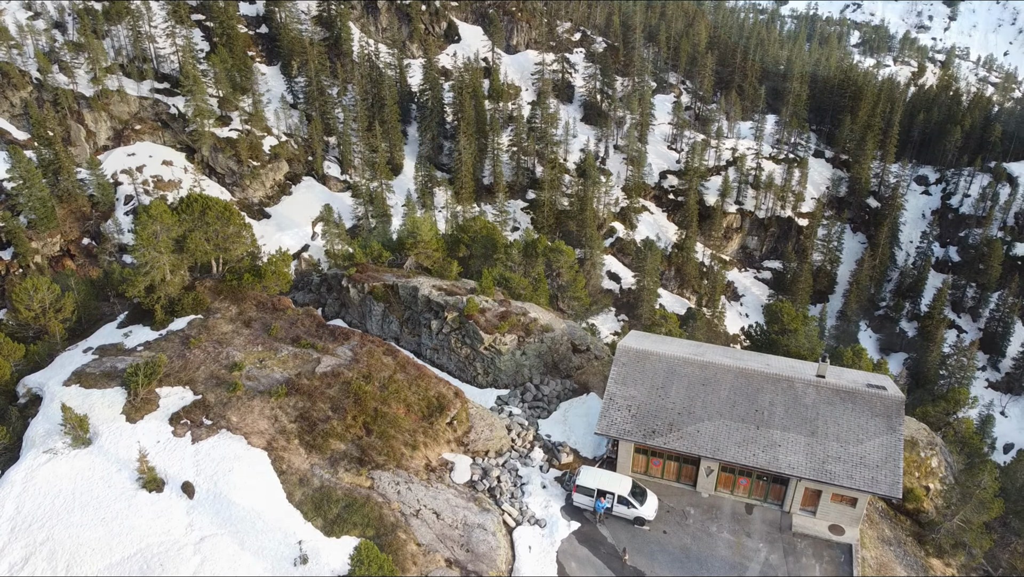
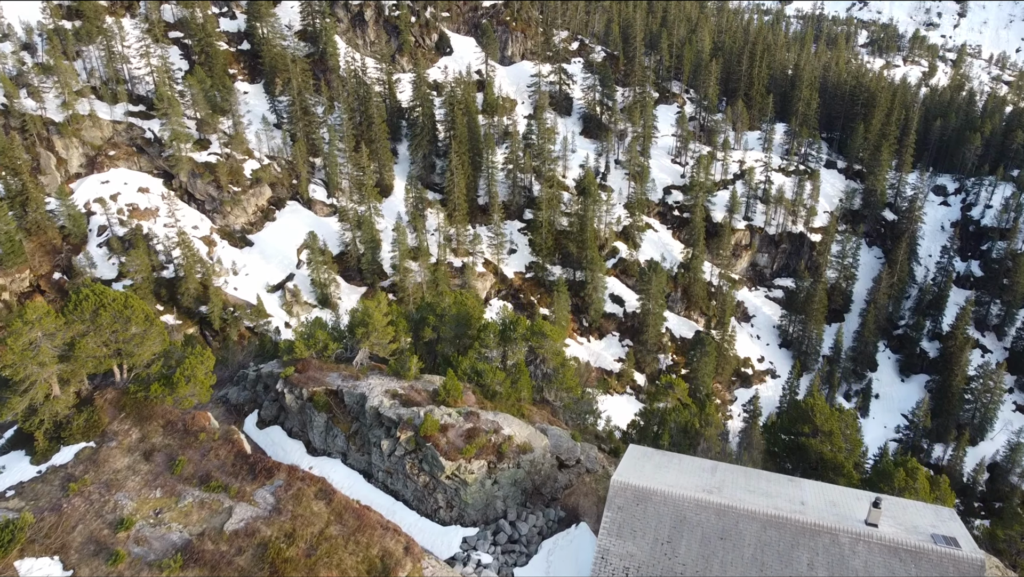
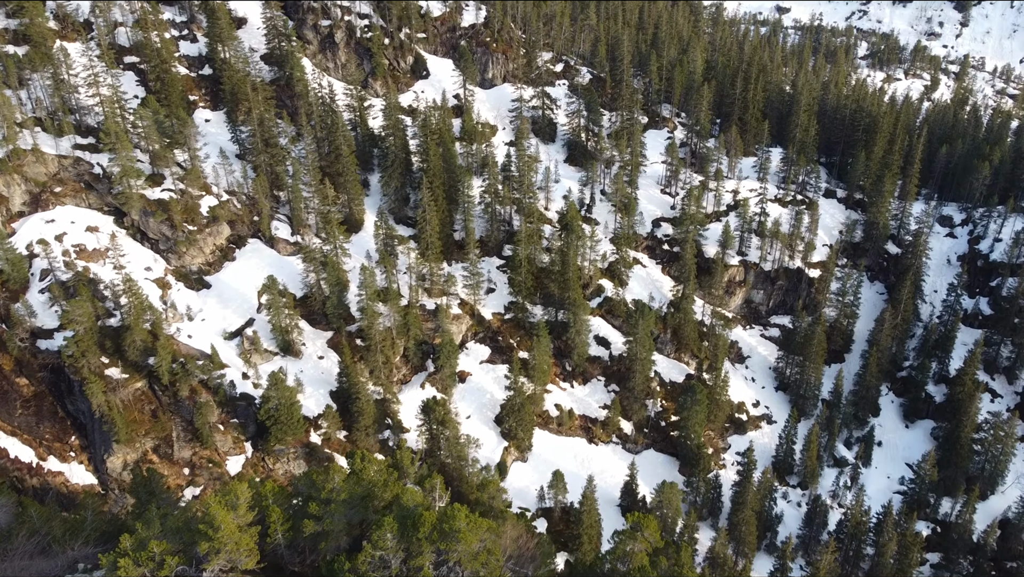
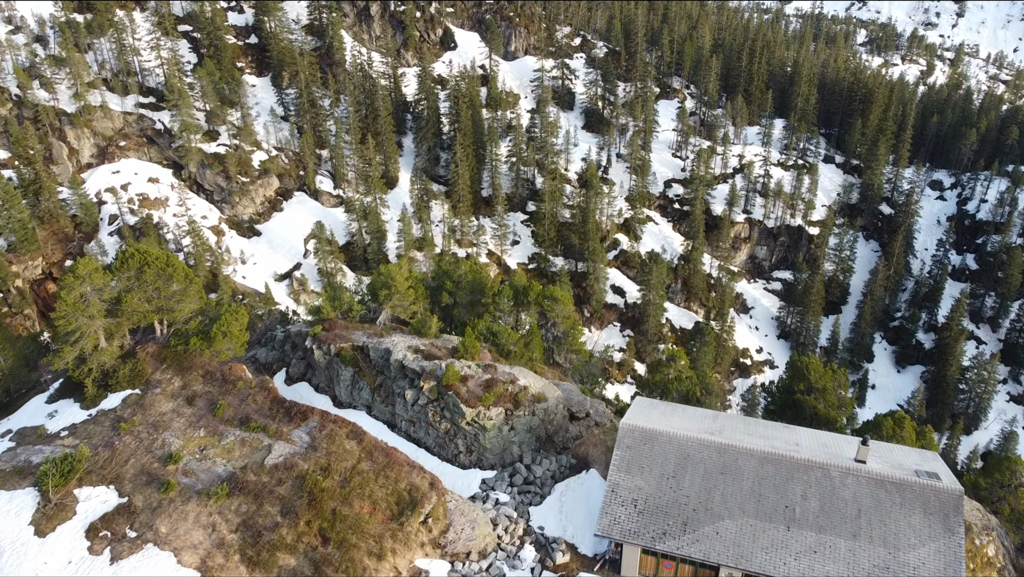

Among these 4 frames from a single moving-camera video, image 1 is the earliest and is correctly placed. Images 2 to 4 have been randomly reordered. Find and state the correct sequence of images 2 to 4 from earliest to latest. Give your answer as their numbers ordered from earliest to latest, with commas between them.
4, 2, 3
